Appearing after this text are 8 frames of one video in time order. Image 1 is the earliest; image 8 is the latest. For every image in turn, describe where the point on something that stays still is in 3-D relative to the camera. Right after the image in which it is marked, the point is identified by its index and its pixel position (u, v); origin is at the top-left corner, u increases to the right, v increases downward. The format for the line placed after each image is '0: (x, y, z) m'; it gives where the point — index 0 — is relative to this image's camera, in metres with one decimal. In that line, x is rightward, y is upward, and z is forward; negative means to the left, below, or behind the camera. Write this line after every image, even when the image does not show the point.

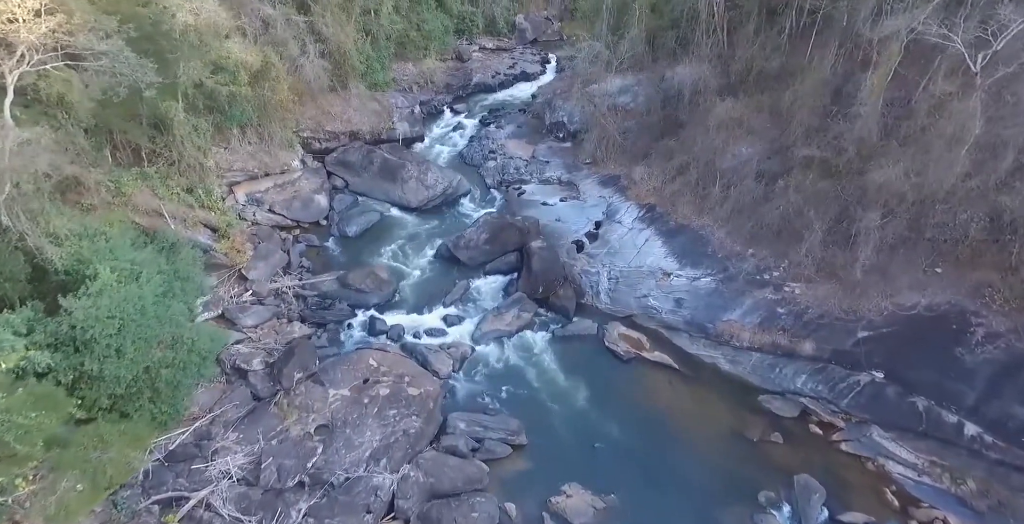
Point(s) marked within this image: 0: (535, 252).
0: (+0.6, +0.3, +15.2) m
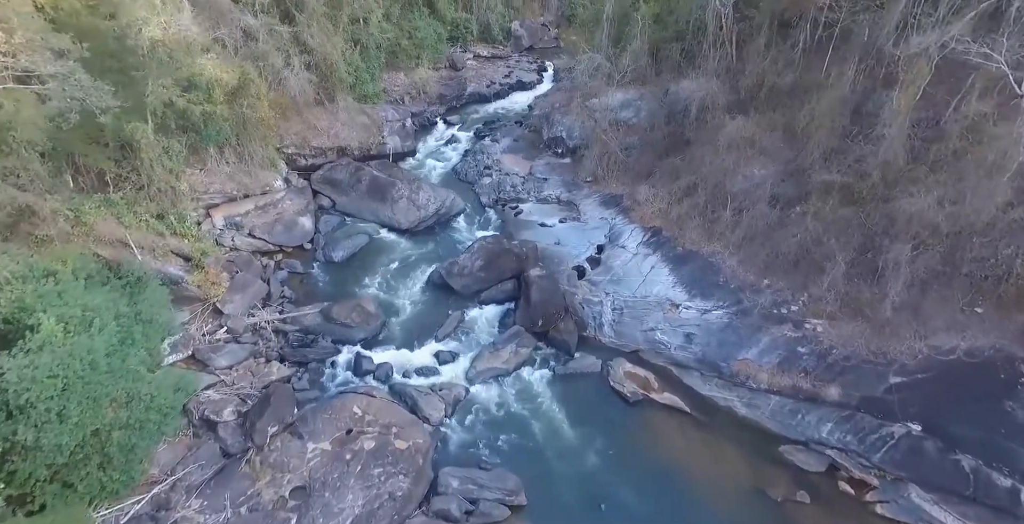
0: (+0.6, -0.5, +14.2) m
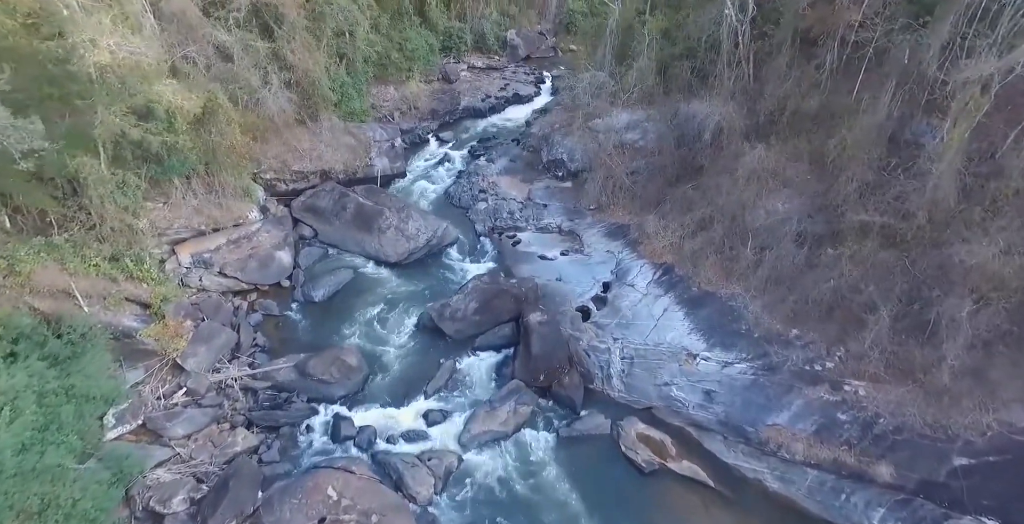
0: (+0.5, -1.5, +12.7) m
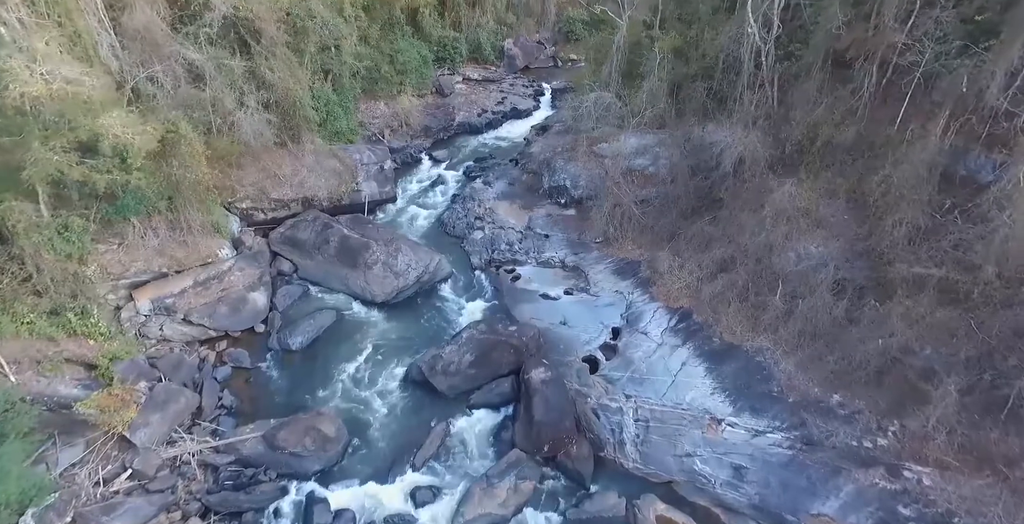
0: (+0.5, -2.6, +11.2) m
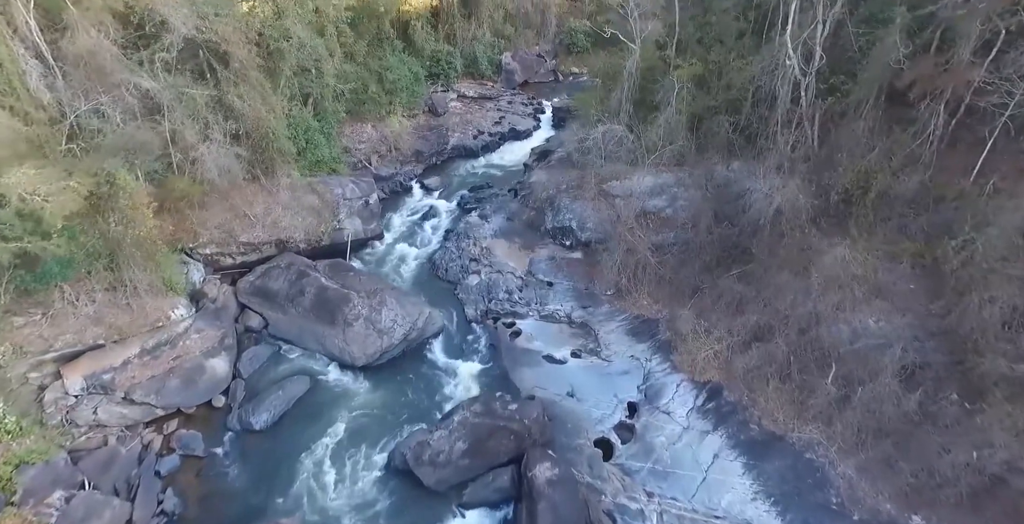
0: (+0.5, -3.9, +9.3) m
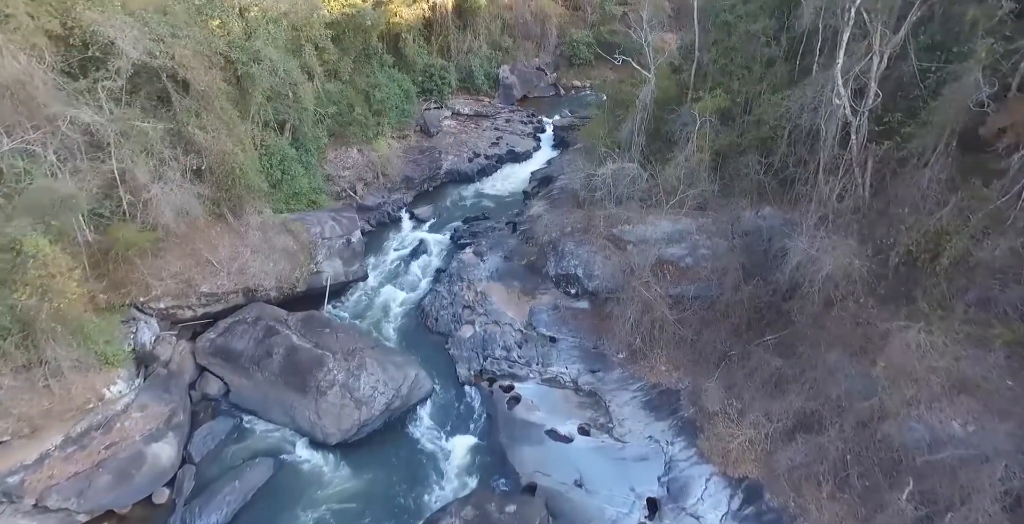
0: (+0.5, -5.2, +7.4) m
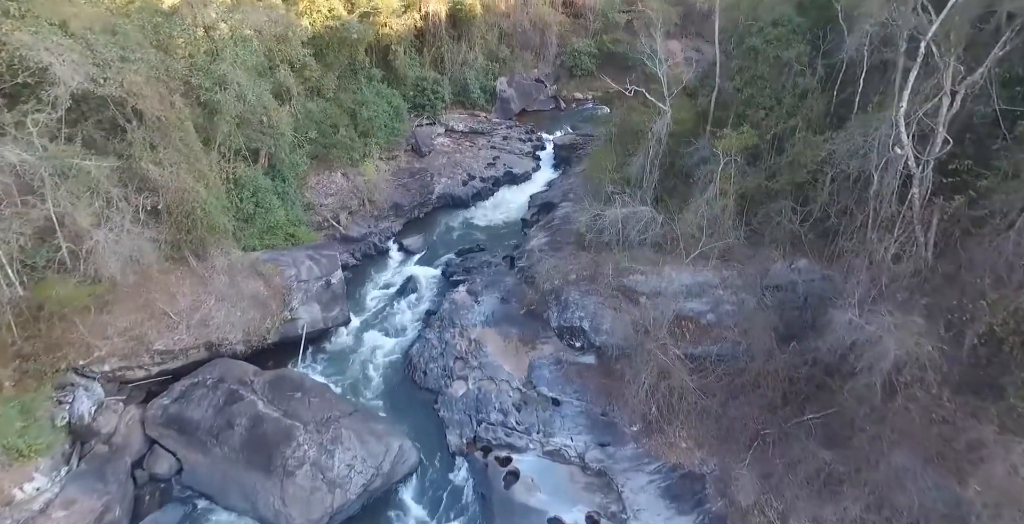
0: (+0.5, -6.2, +5.8) m
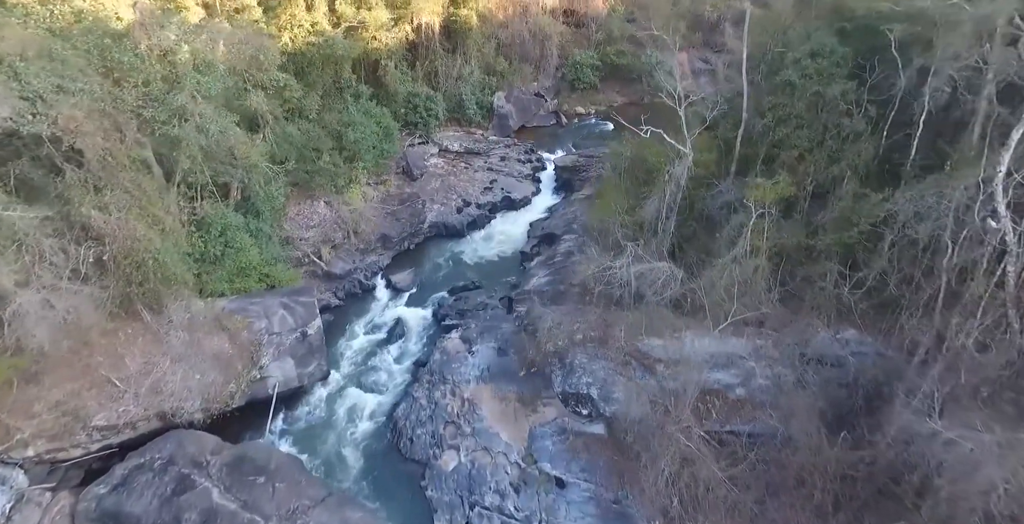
0: (+0.5, -7.3, +4.2) m
